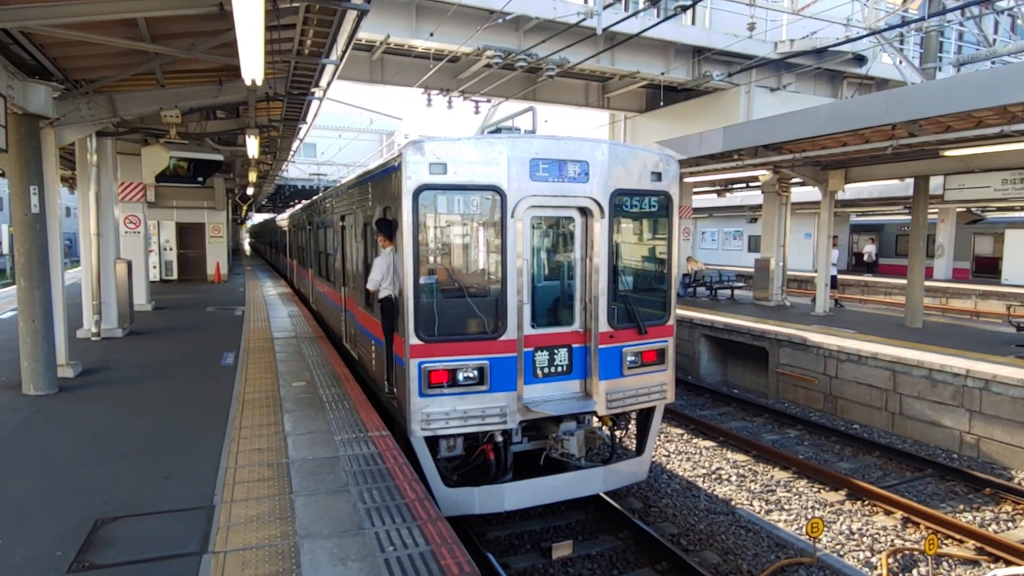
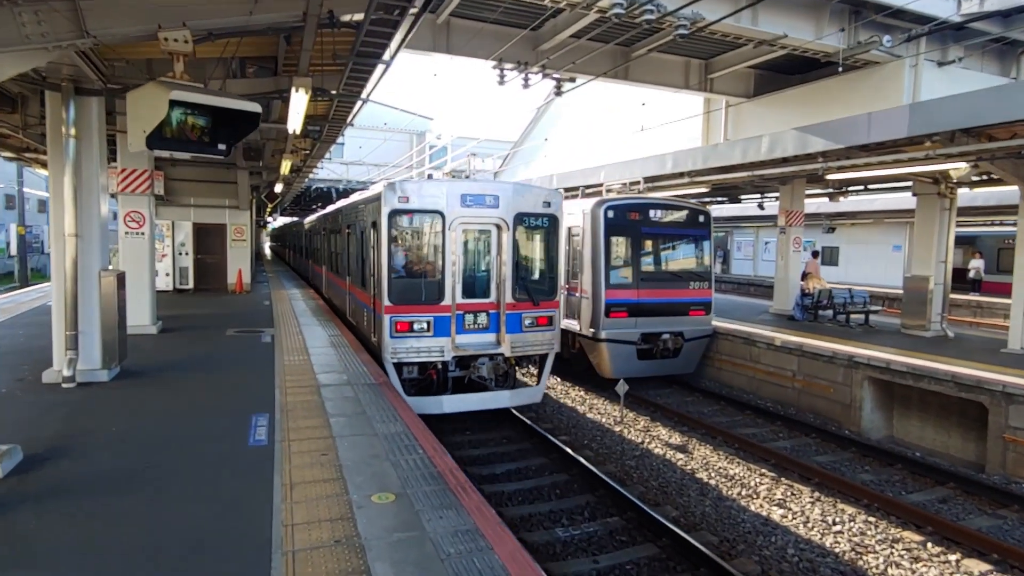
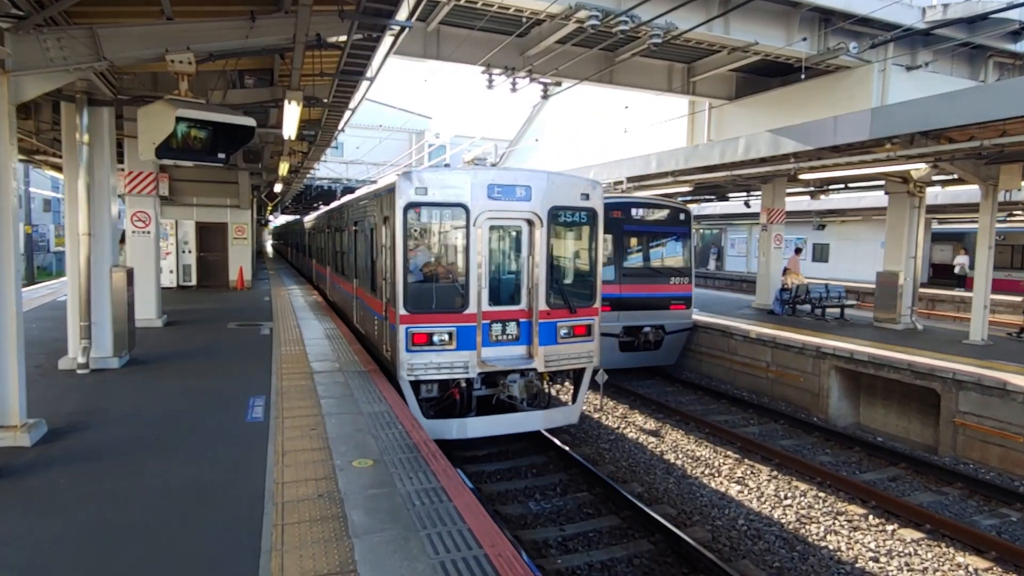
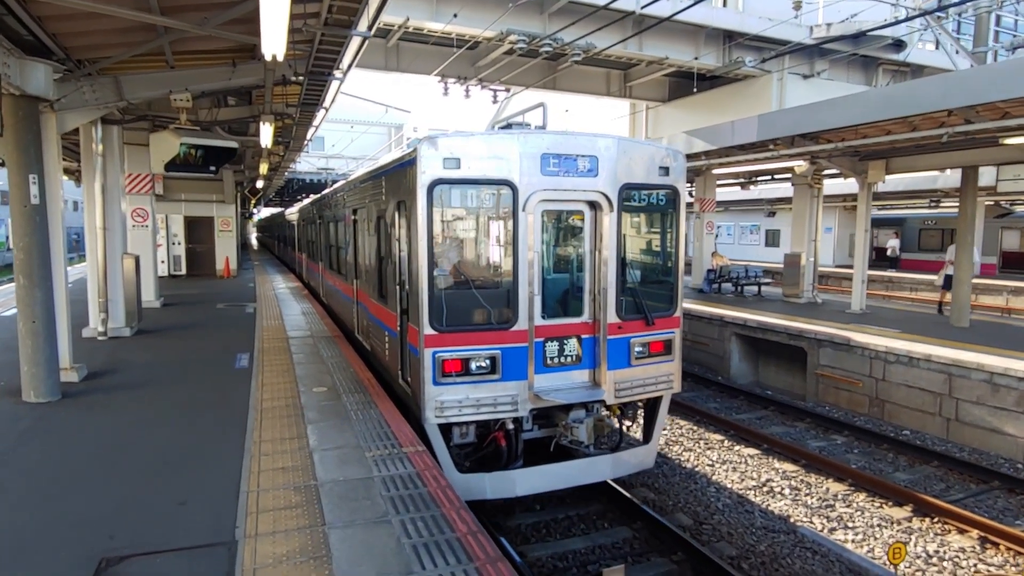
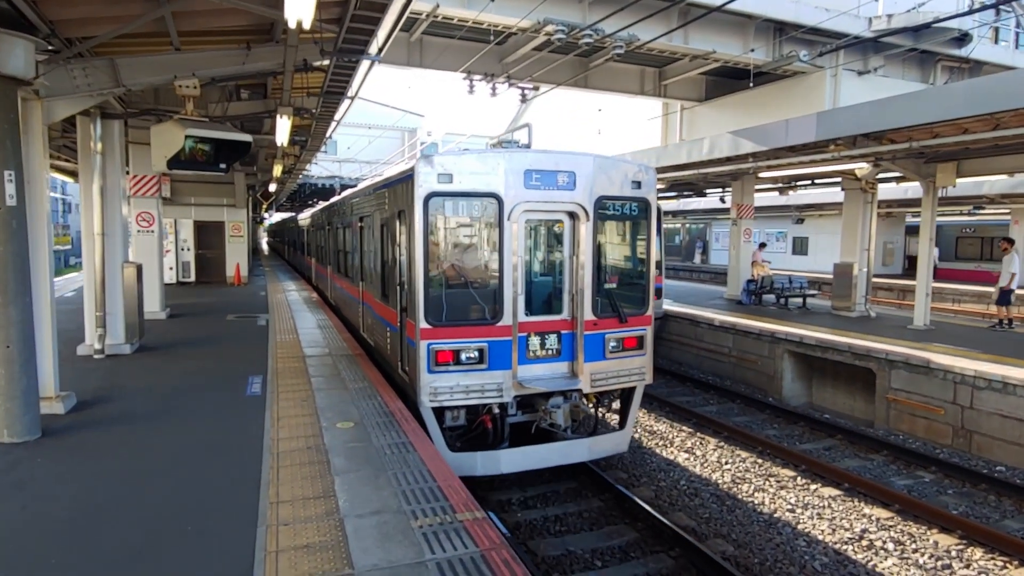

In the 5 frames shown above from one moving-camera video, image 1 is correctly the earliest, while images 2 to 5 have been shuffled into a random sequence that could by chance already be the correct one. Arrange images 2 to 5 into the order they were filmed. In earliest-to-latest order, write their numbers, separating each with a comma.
4, 5, 3, 2
